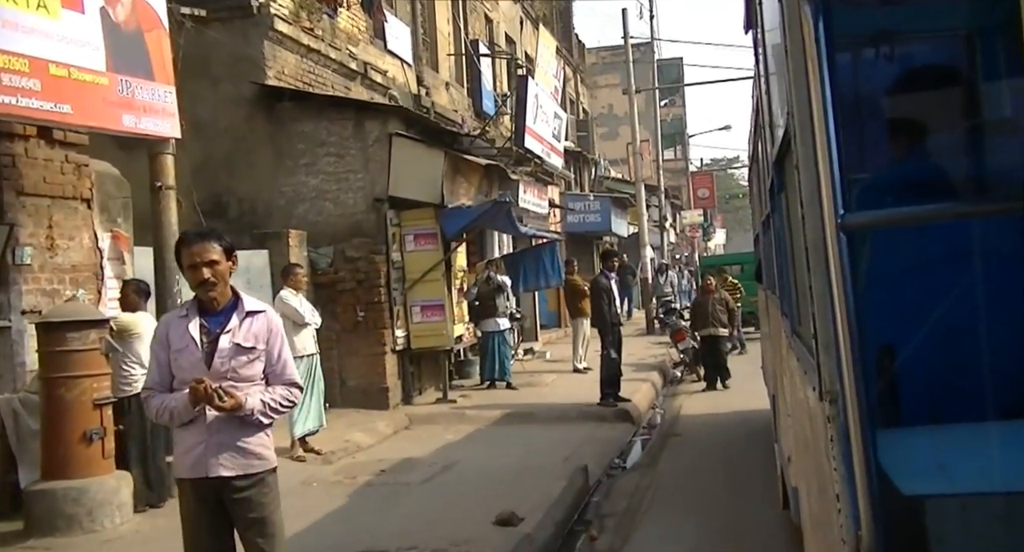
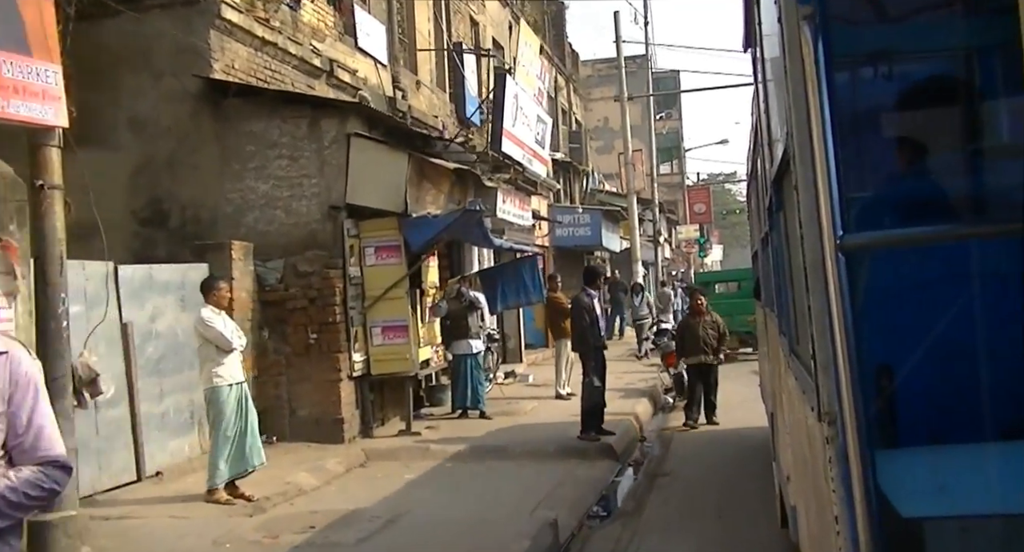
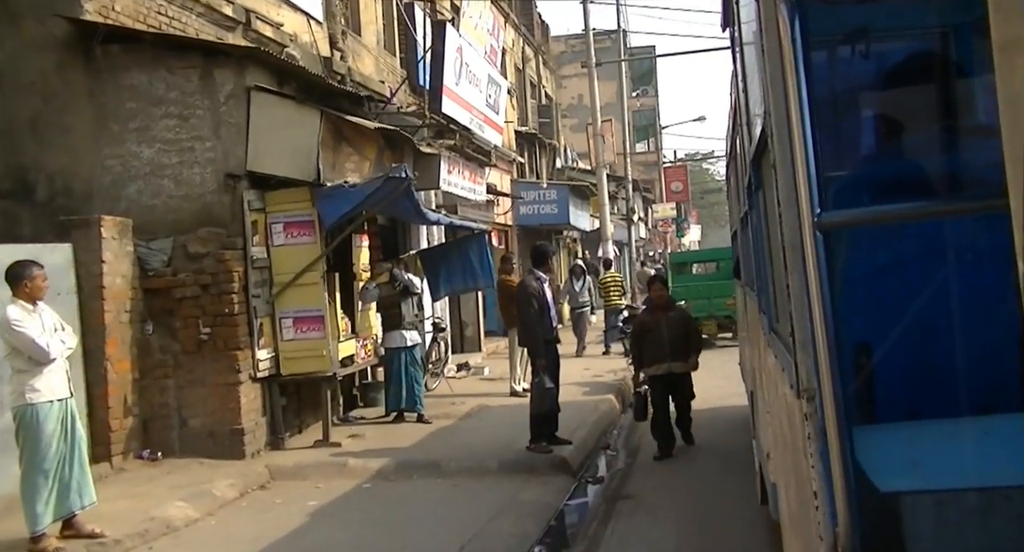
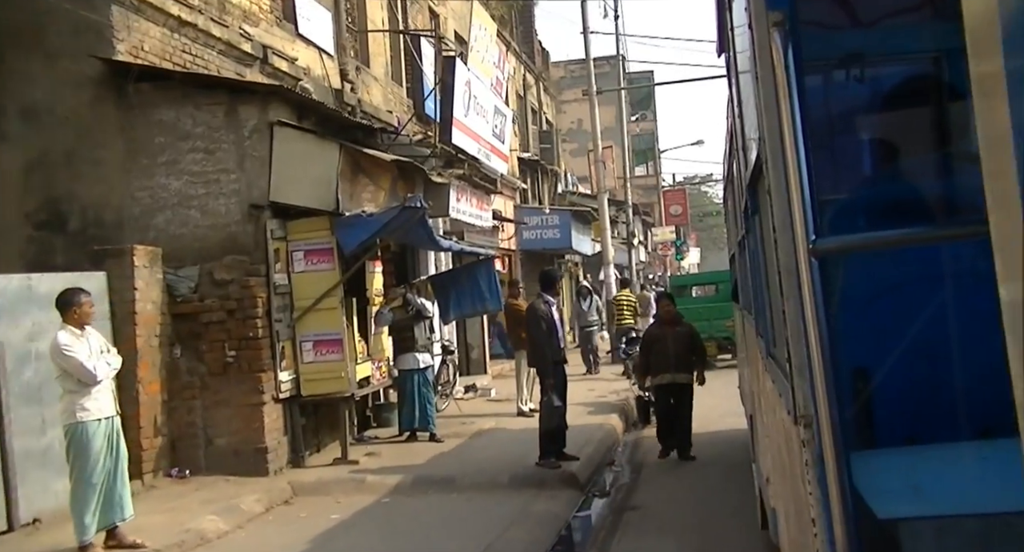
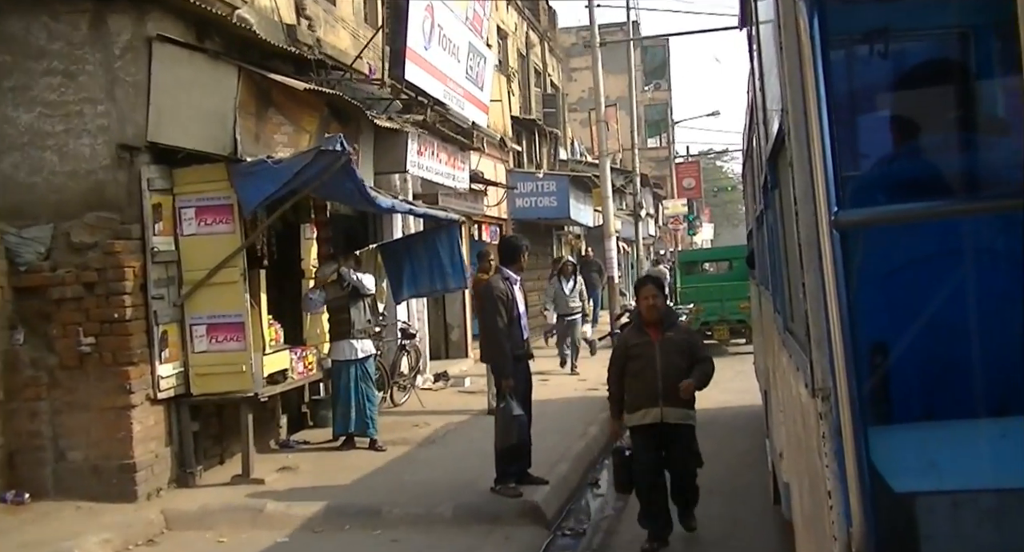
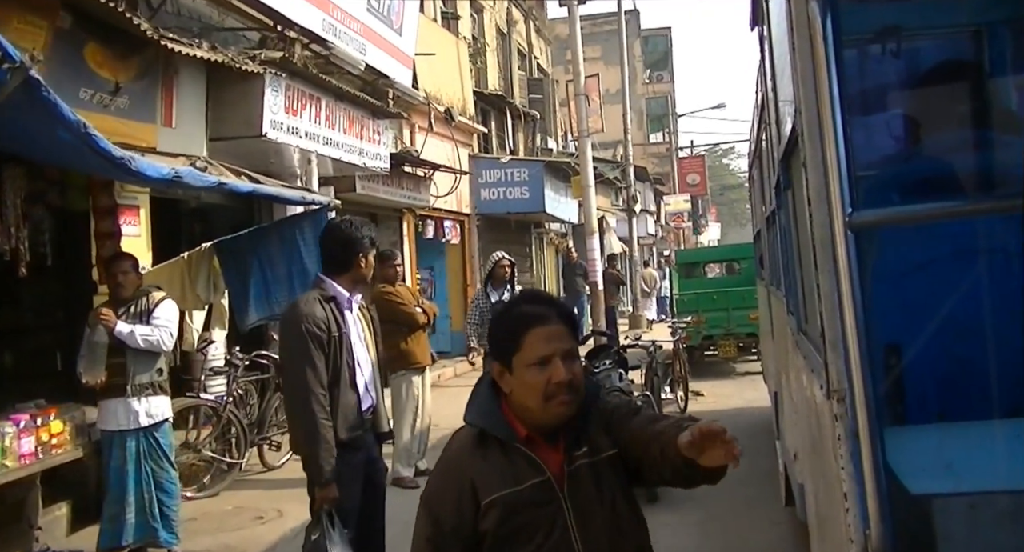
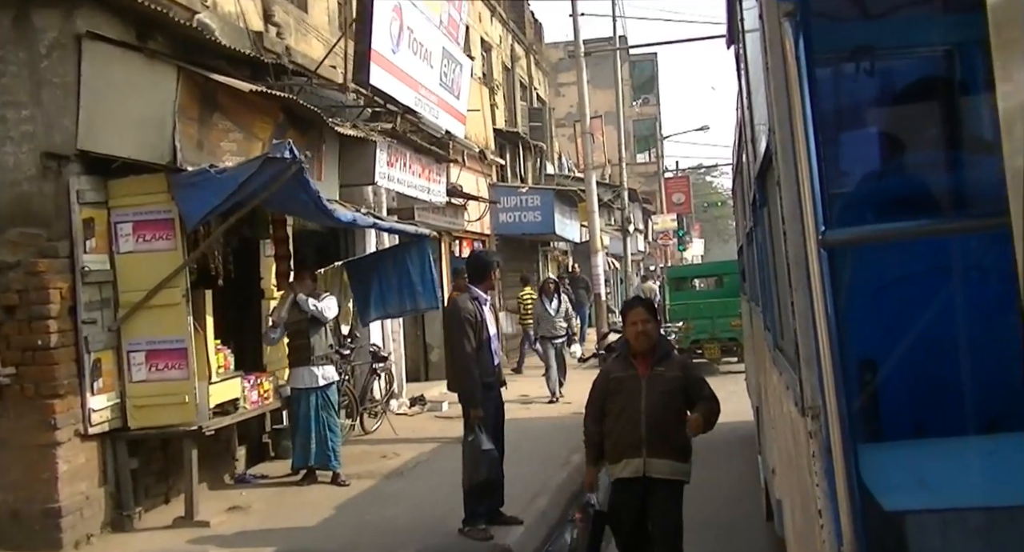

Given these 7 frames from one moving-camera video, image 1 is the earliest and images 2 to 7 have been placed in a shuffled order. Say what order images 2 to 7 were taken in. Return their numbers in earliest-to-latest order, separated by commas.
2, 4, 3, 5, 7, 6
